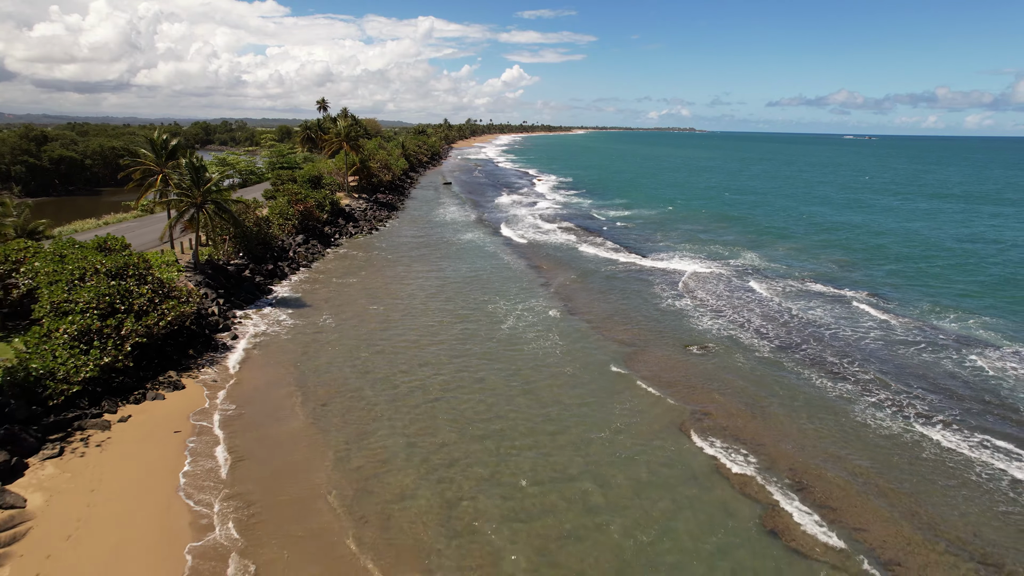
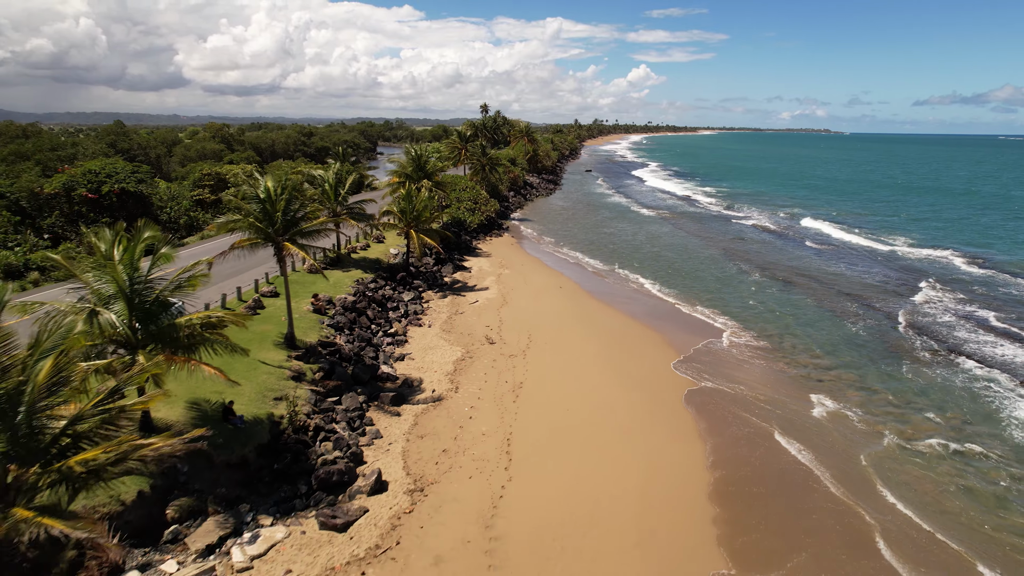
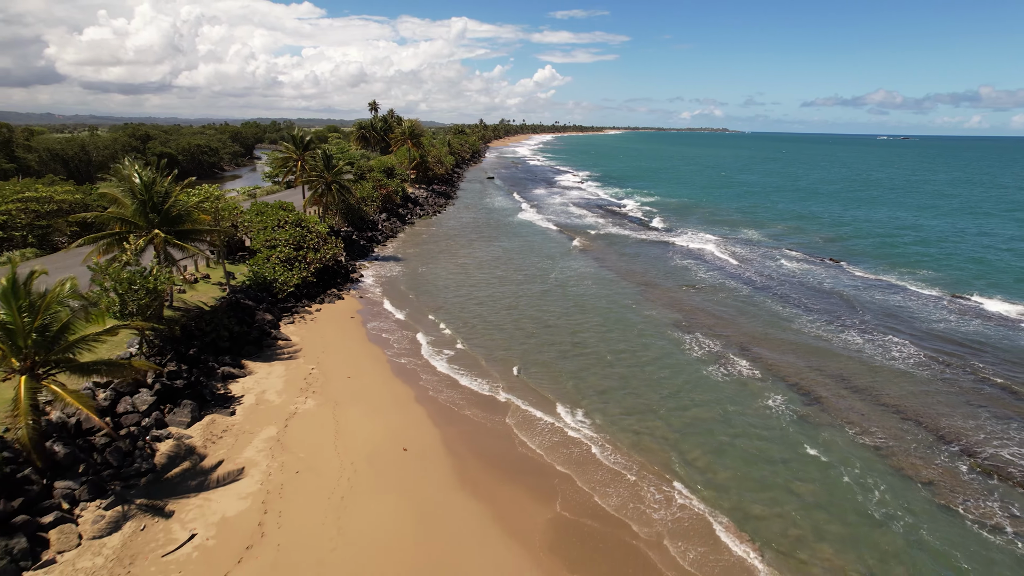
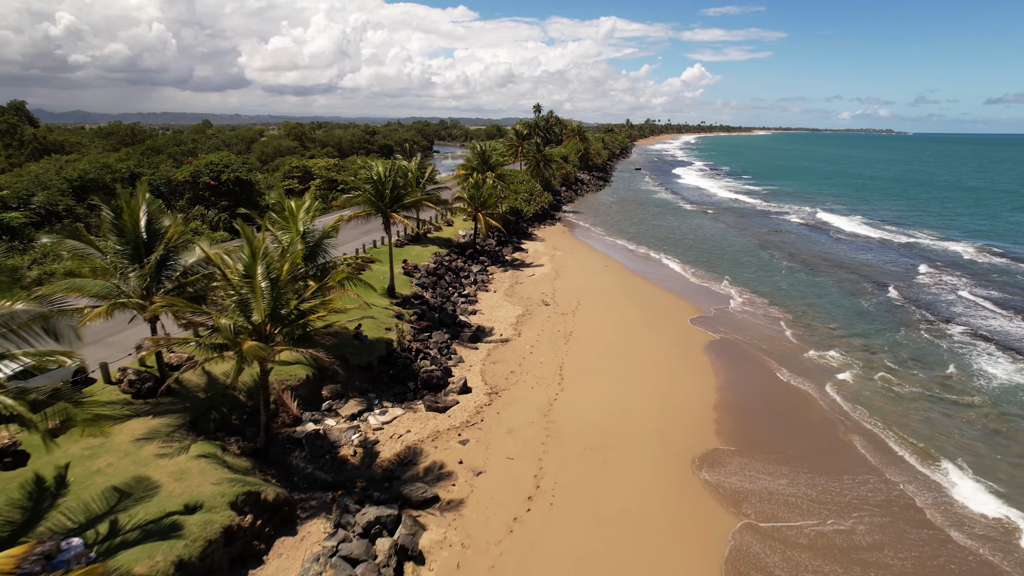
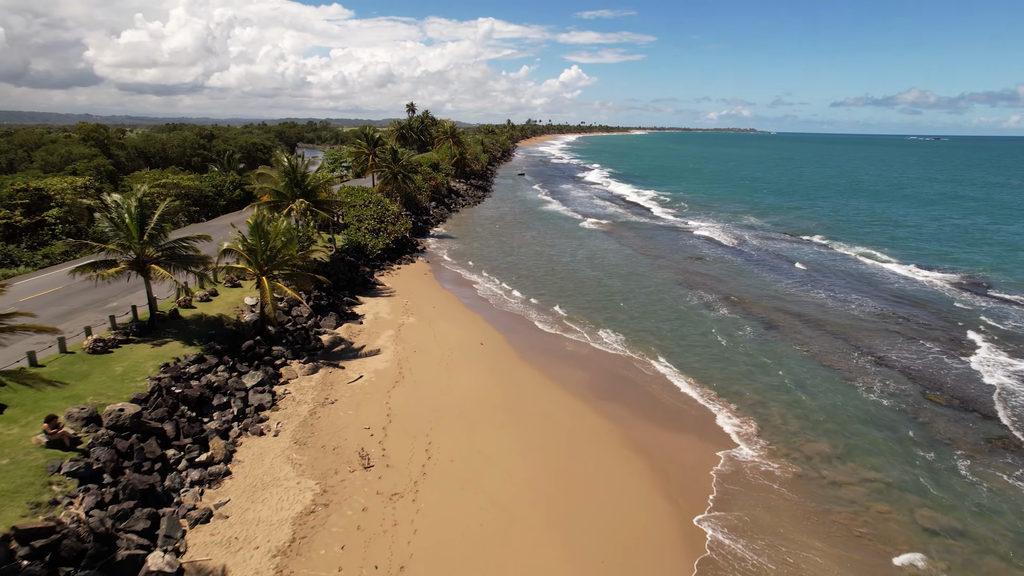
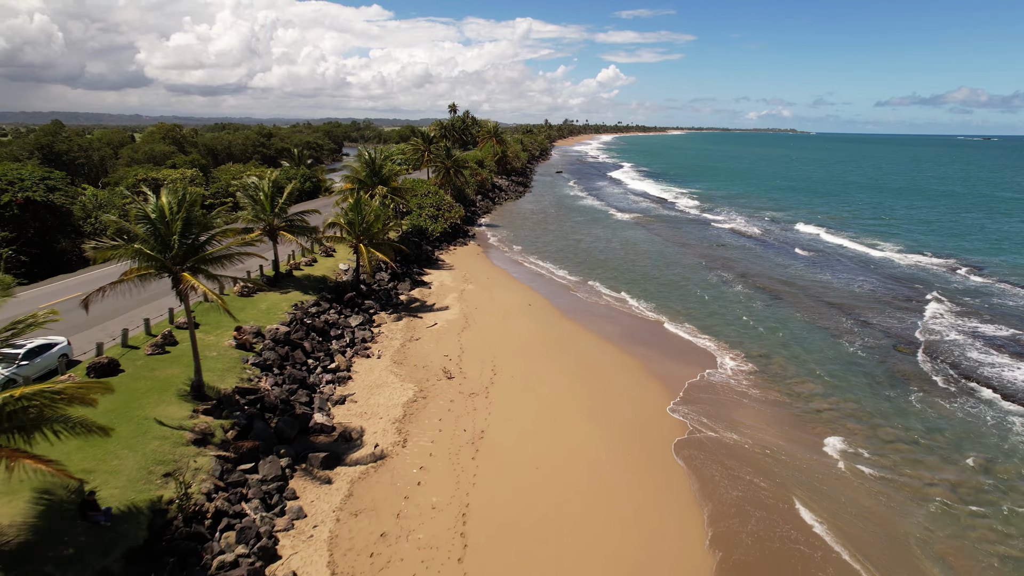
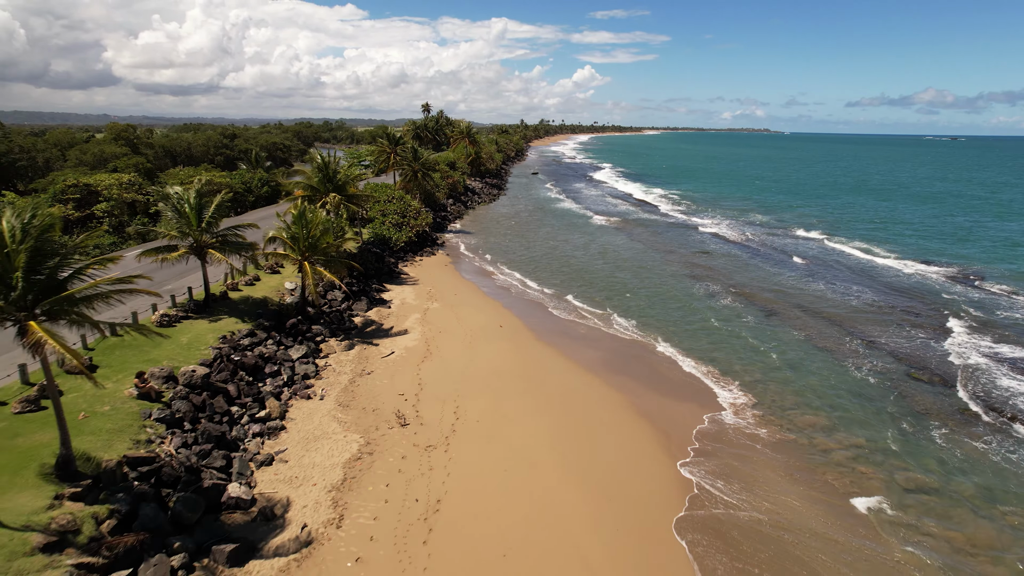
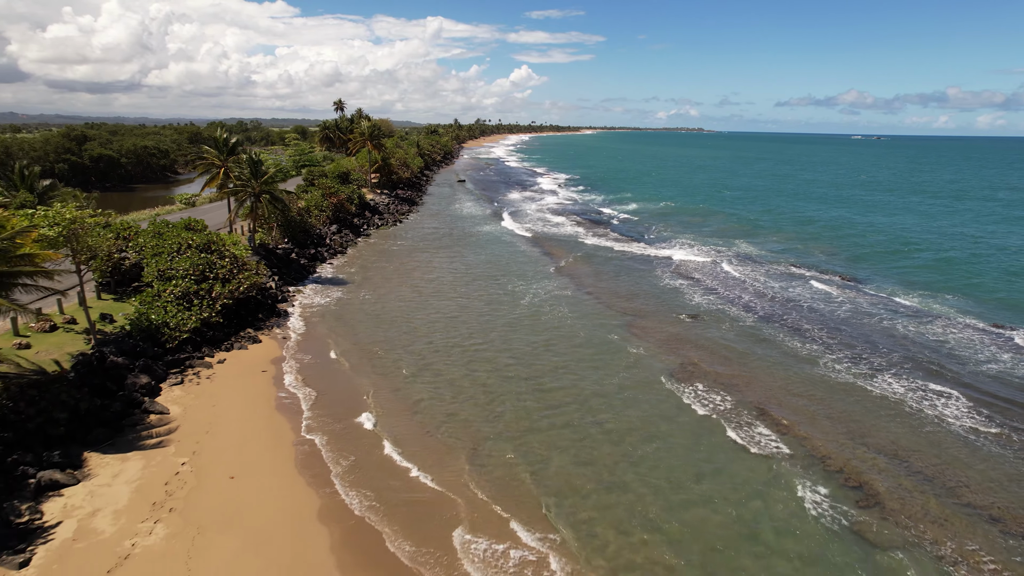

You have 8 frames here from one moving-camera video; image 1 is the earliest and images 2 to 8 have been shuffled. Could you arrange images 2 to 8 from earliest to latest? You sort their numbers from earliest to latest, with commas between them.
8, 3, 5, 7, 6, 2, 4
